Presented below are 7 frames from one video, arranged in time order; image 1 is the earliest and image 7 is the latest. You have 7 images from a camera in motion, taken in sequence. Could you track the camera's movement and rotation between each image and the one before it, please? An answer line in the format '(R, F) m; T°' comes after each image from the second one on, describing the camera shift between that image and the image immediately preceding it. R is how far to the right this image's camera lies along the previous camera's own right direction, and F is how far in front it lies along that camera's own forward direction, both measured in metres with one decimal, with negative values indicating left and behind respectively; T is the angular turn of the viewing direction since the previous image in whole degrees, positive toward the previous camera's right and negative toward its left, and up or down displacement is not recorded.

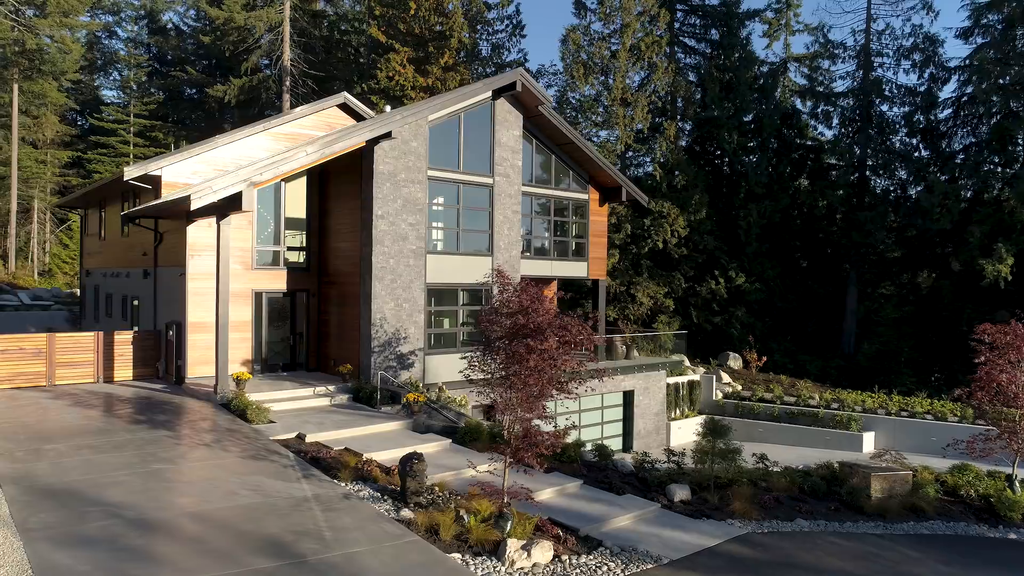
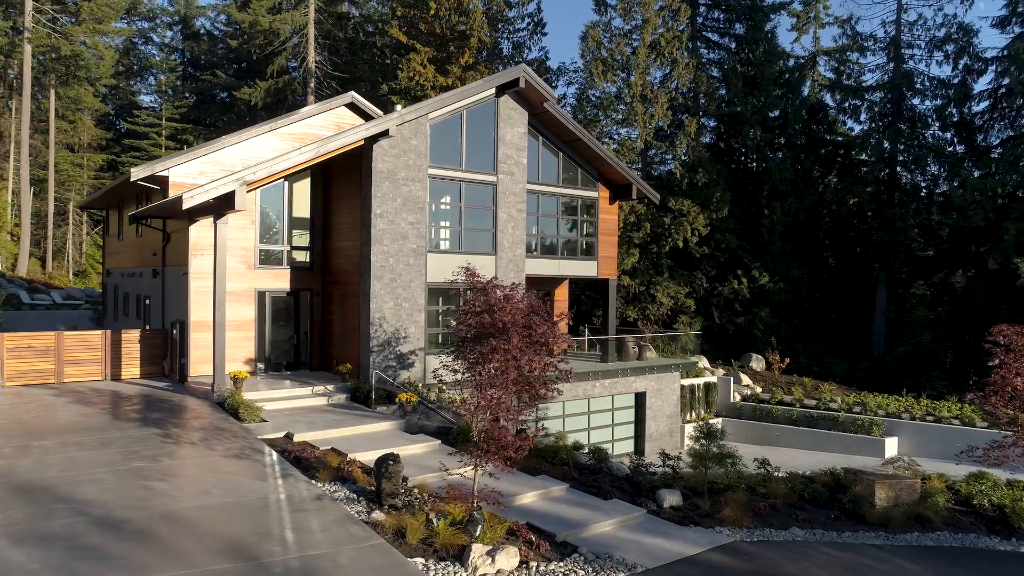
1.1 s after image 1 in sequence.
(+0.8, +0.2) m; -3°
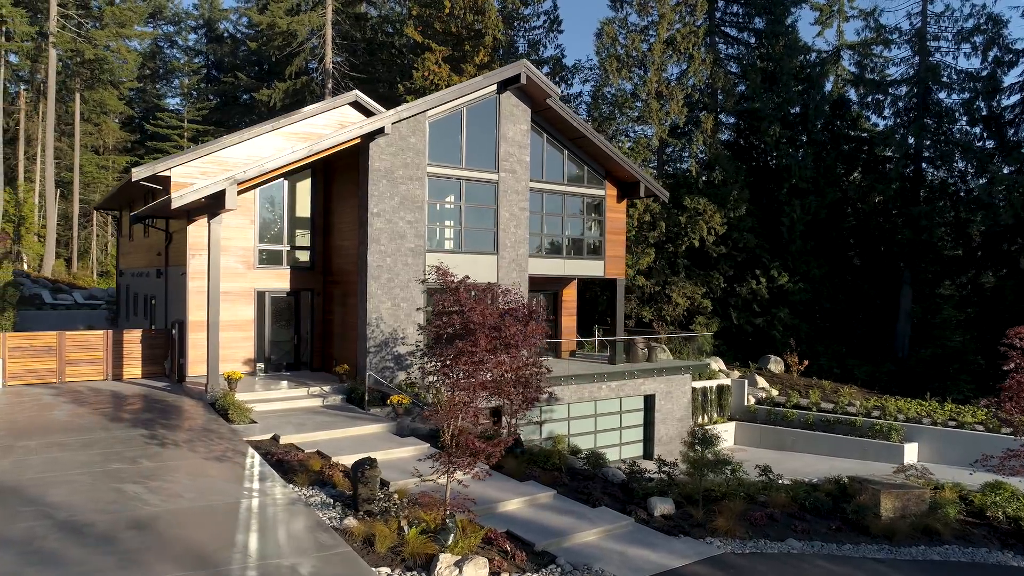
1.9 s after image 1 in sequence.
(+0.6, +0.3) m; -2°
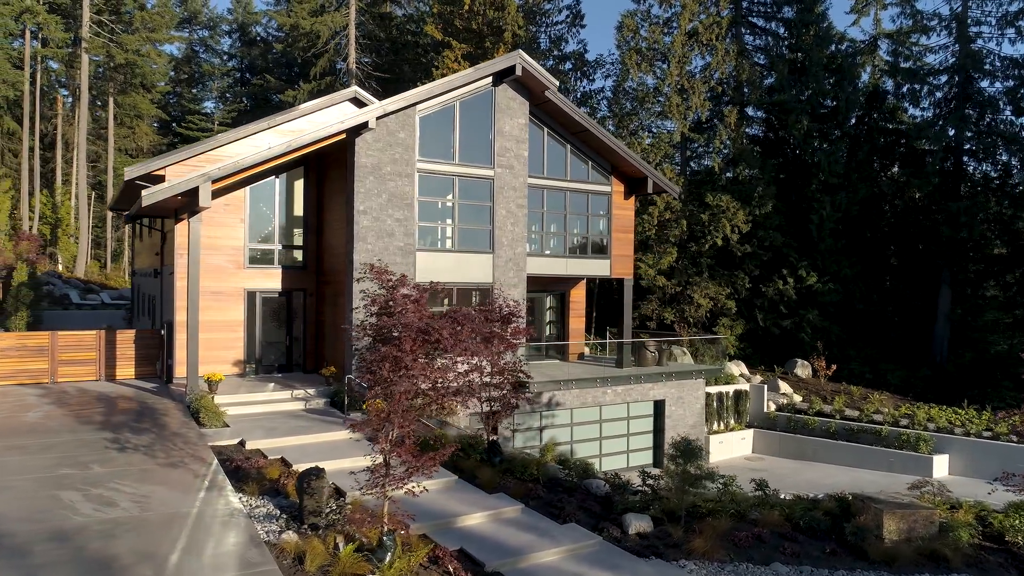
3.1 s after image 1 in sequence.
(+1.1, +0.7) m; -3°
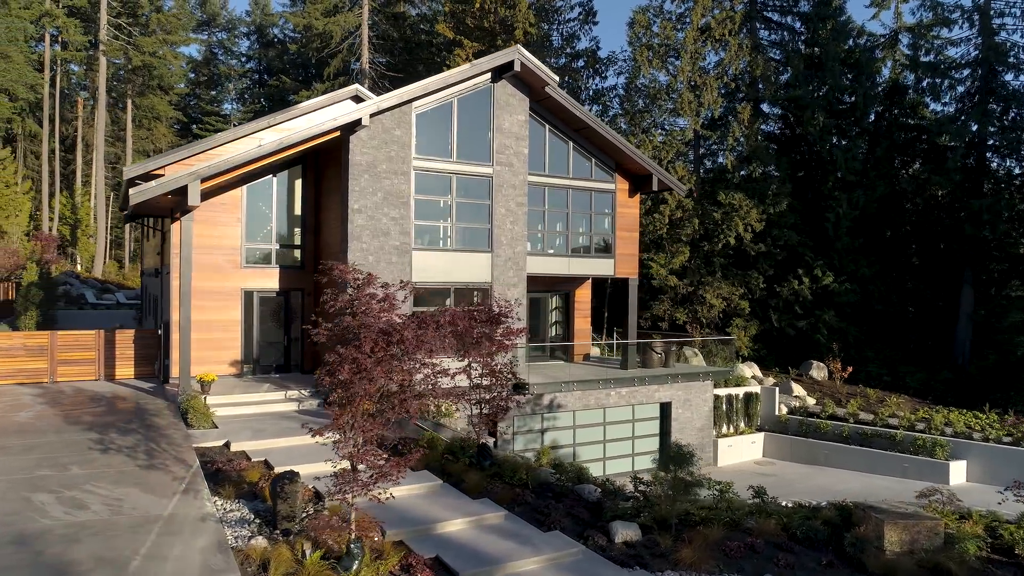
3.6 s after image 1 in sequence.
(+0.5, +0.3) m; -2°
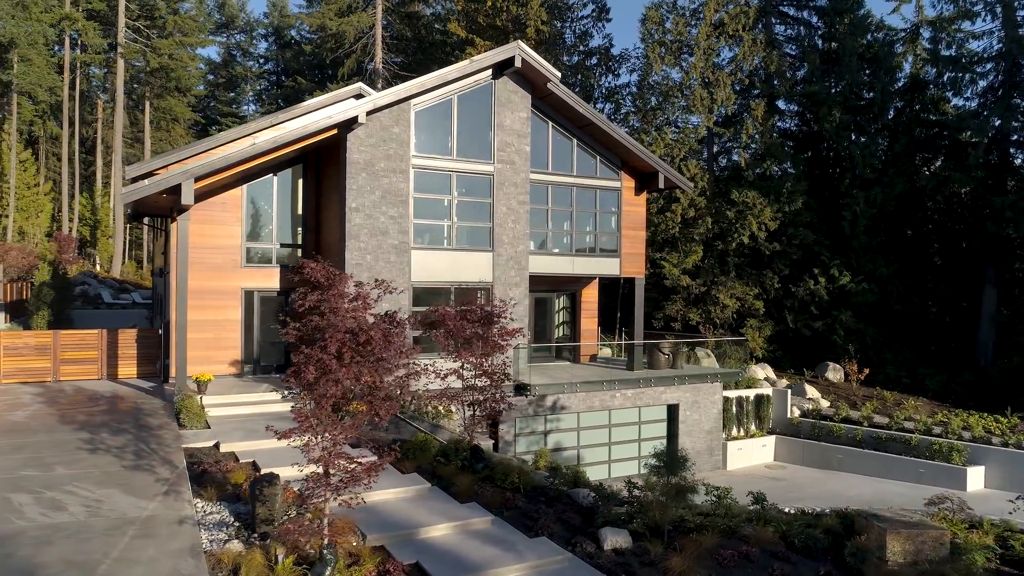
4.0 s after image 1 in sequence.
(+0.4, +0.2) m; -2°
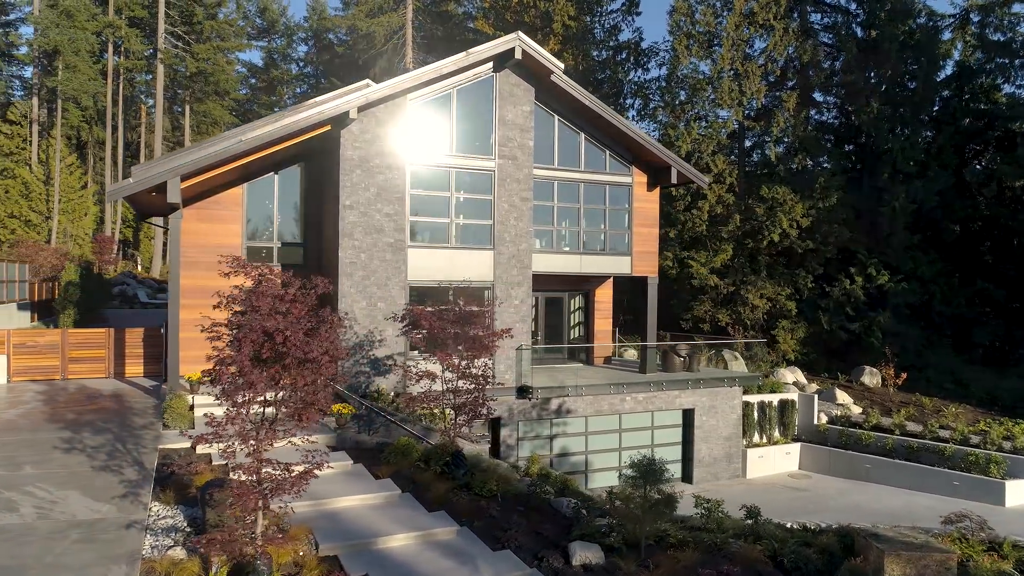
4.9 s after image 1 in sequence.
(+1.0, +0.5) m; -4°
